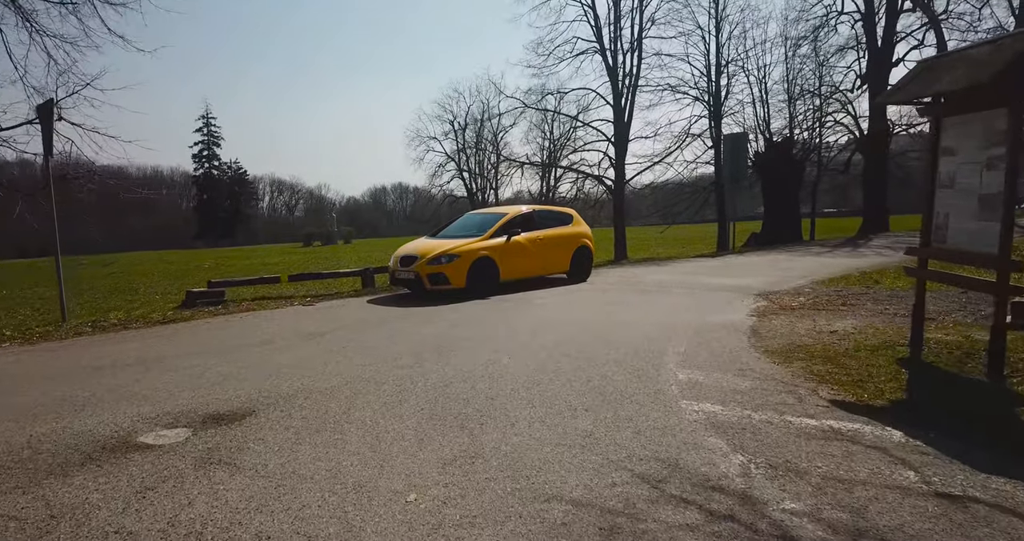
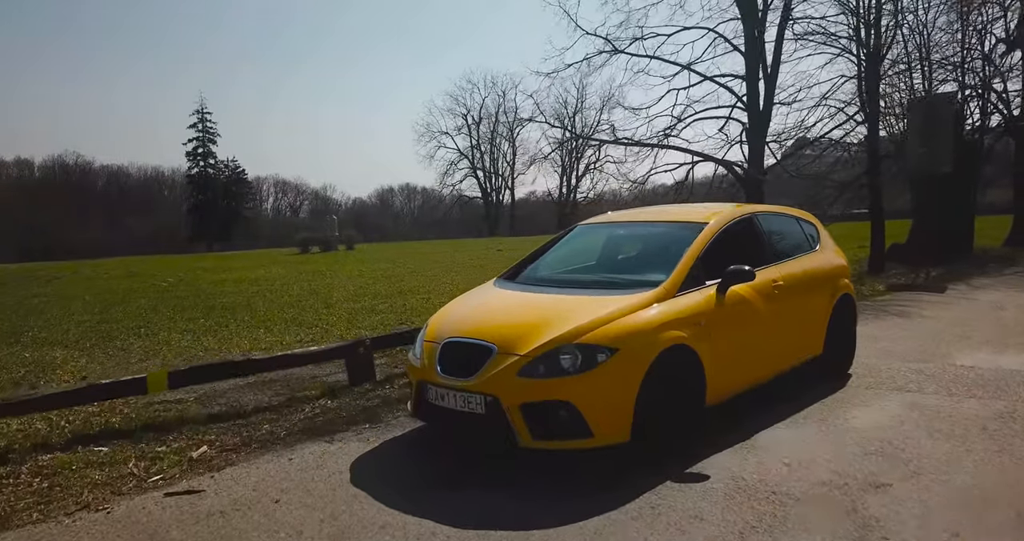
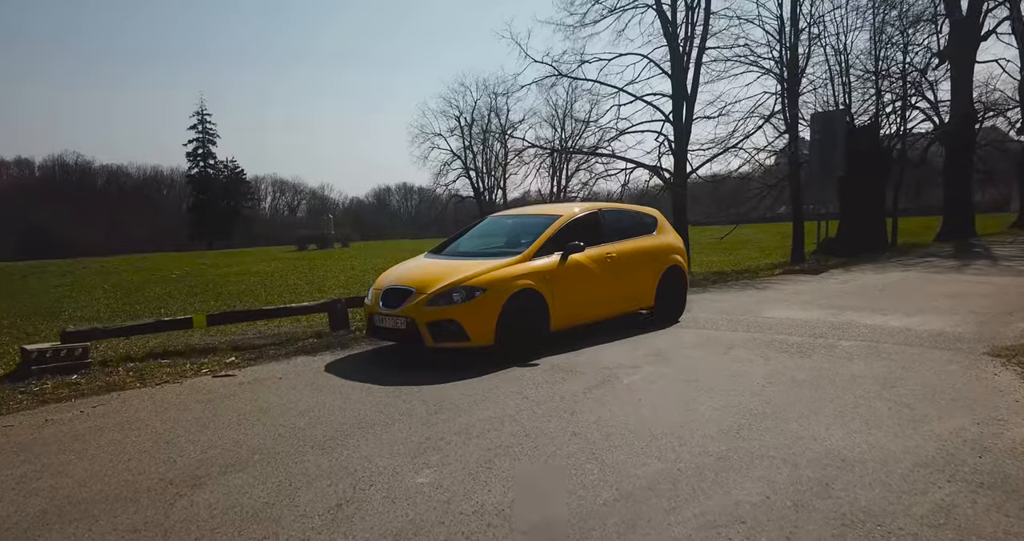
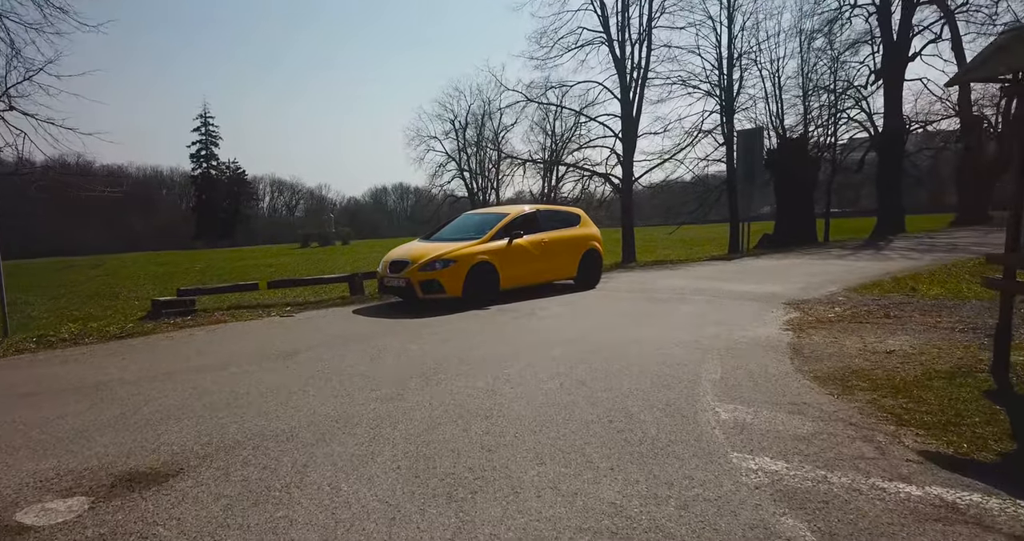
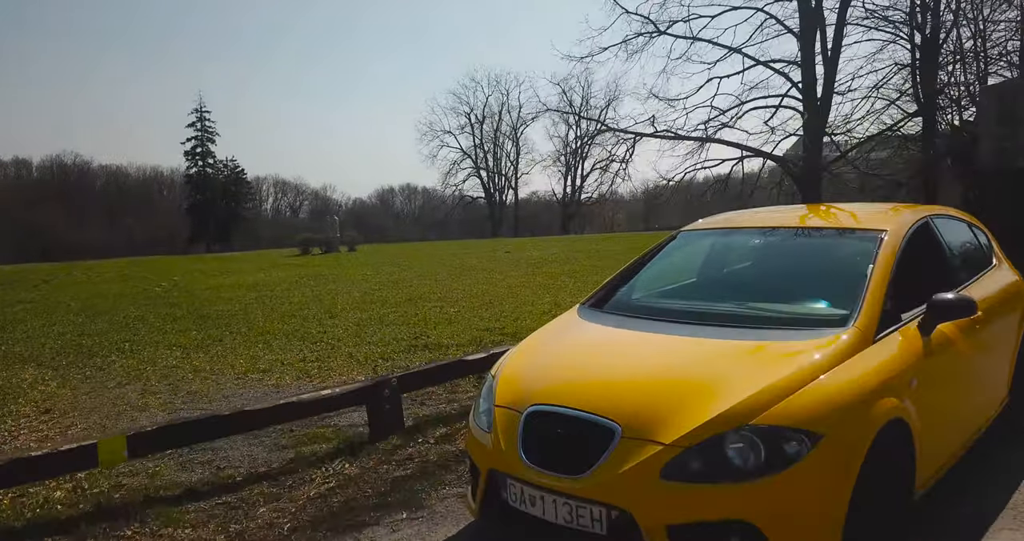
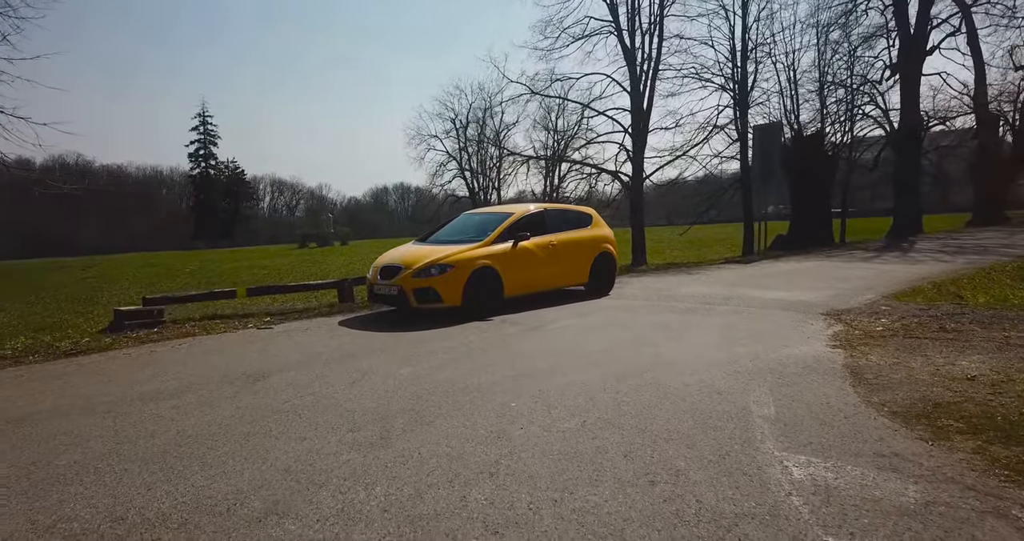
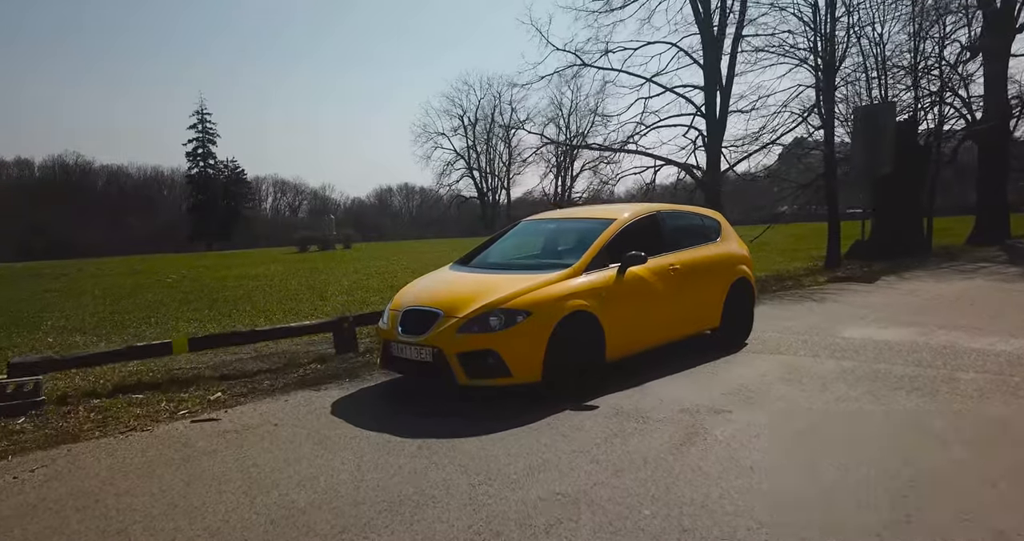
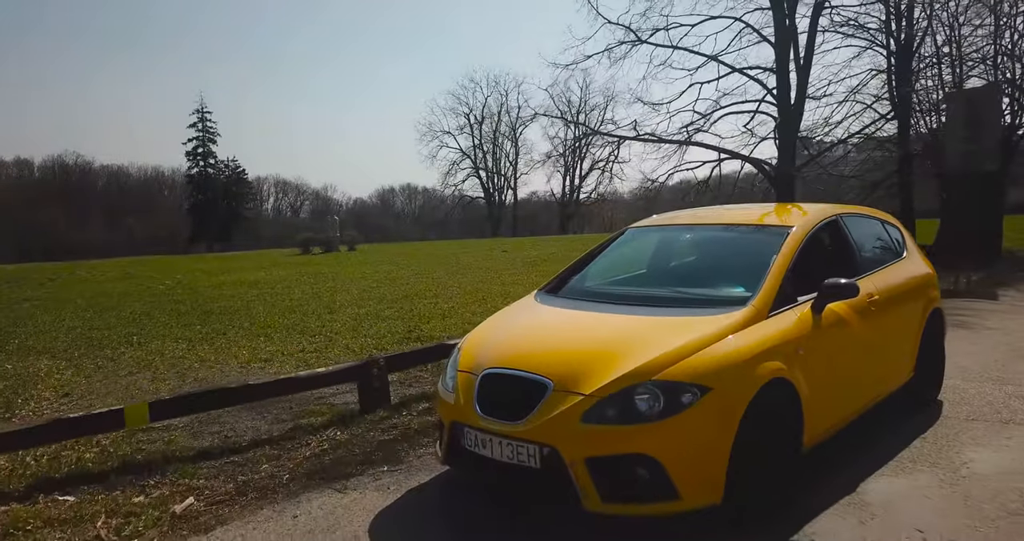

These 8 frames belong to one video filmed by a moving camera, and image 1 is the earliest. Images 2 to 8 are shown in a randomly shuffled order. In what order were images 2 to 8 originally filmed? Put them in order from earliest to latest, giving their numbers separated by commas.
4, 6, 3, 7, 2, 8, 5
